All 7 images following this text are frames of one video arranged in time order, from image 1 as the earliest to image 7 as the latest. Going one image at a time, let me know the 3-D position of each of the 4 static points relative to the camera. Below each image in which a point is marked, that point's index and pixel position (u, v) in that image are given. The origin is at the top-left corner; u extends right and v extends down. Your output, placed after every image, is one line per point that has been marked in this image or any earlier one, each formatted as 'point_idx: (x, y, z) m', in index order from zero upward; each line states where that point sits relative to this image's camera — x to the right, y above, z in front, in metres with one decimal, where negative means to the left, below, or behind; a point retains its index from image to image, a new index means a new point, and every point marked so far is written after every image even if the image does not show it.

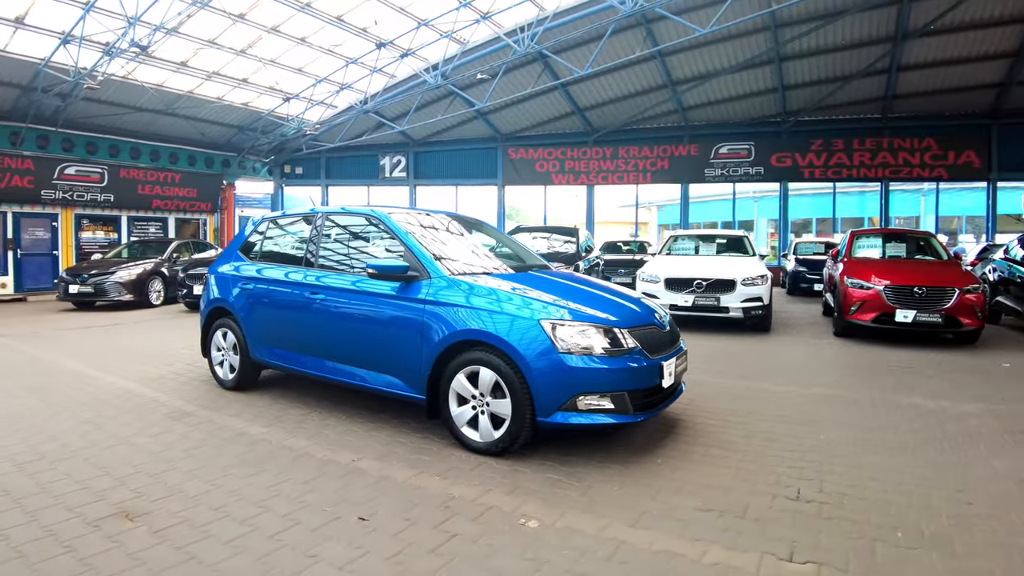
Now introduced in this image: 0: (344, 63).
0: (-3.8, +5.1, +14.5) m
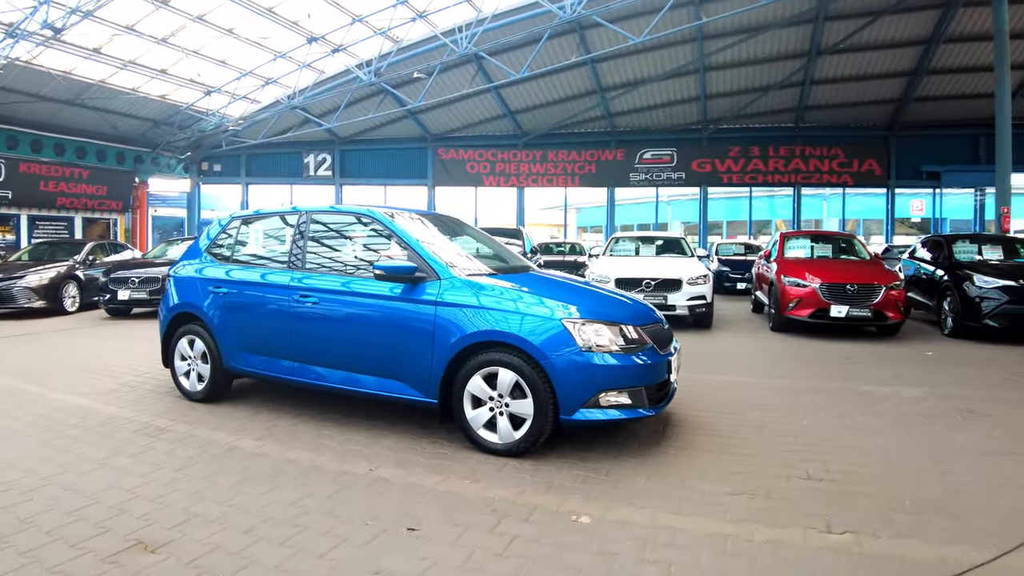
0: (-5.2, +5.0, +13.9) m
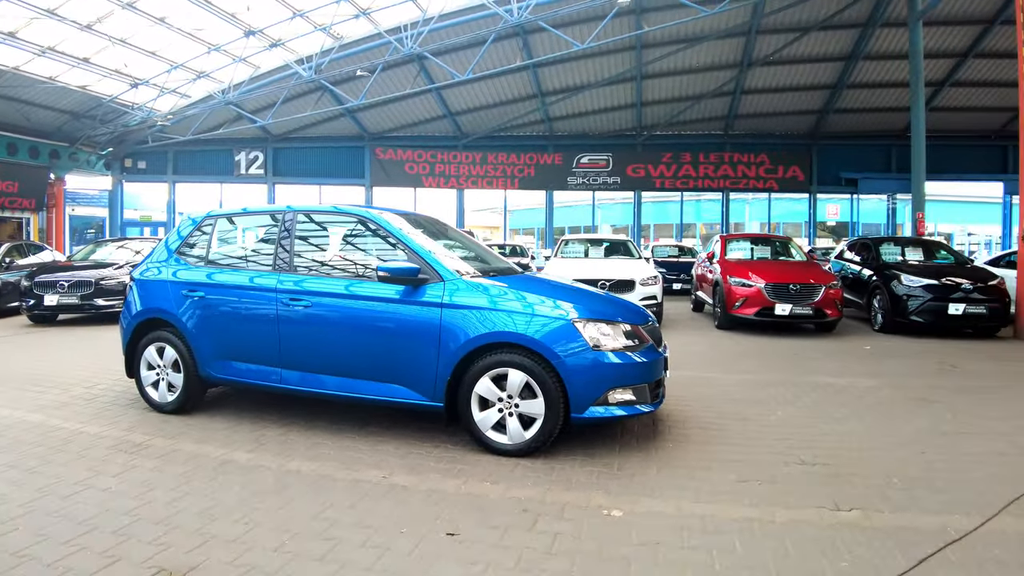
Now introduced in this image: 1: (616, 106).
0: (-6.3, +4.9, +13.2) m
1: (+2.9, +5.1, +18.1) m
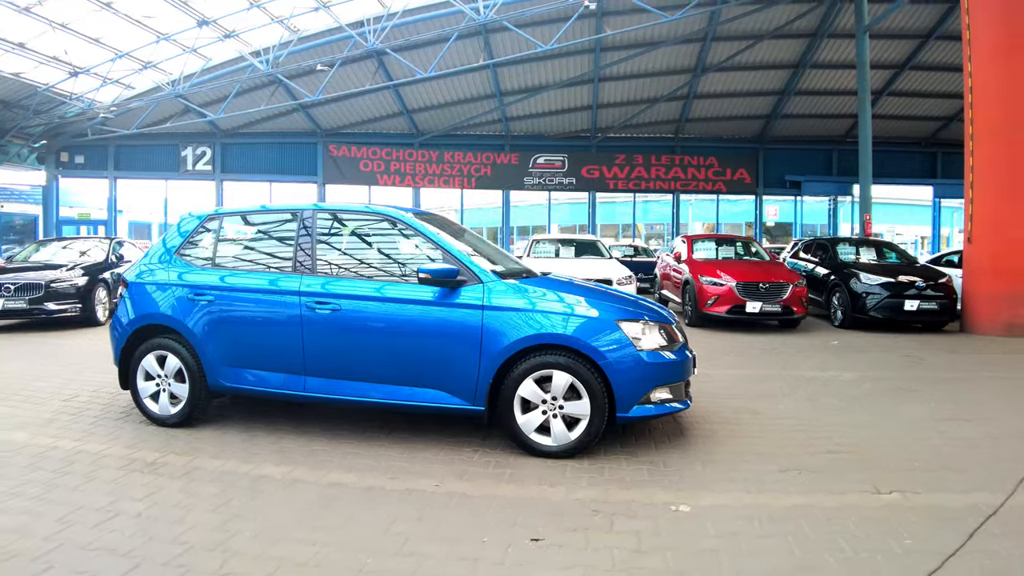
0: (-7.0, +4.9, +12.5) m
1: (+1.7, +5.2, +18.3) m
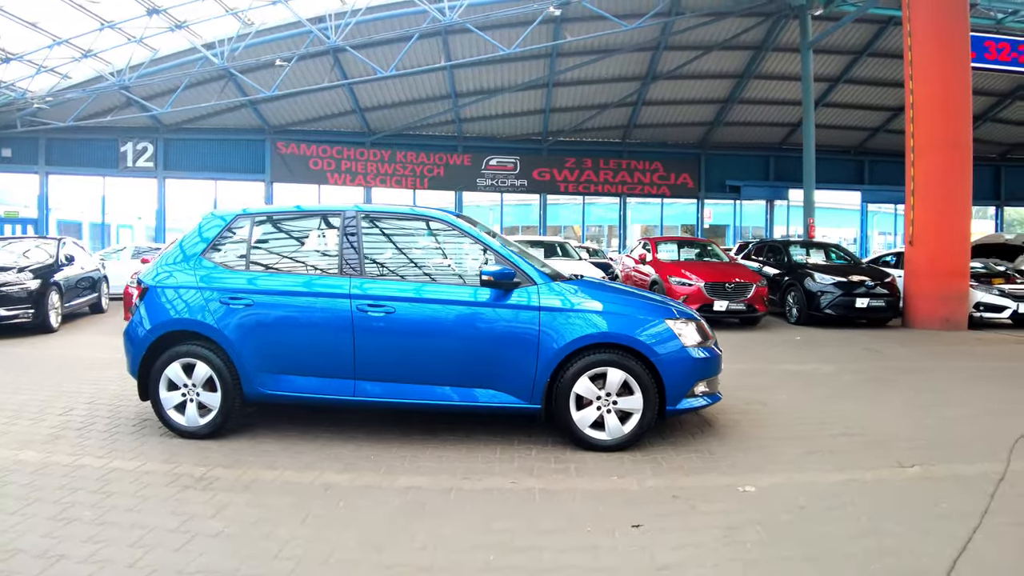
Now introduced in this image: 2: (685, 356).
0: (-7.6, +4.8, +11.8) m
1: (+0.4, +5.1, +18.5) m
2: (+1.2, -0.5, +4.3) m
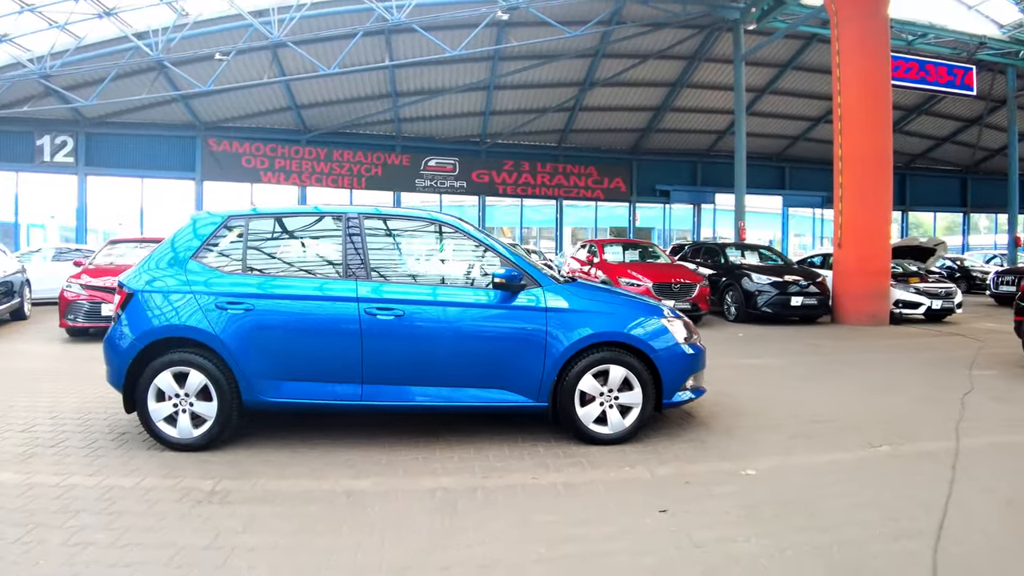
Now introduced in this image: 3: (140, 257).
0: (-8.5, +4.7, +10.9) m
1: (-1.3, +5.1, +18.5) m
2: (+1.2, -0.5, +4.5) m
3: (-6.0, +0.5, +10.3) m
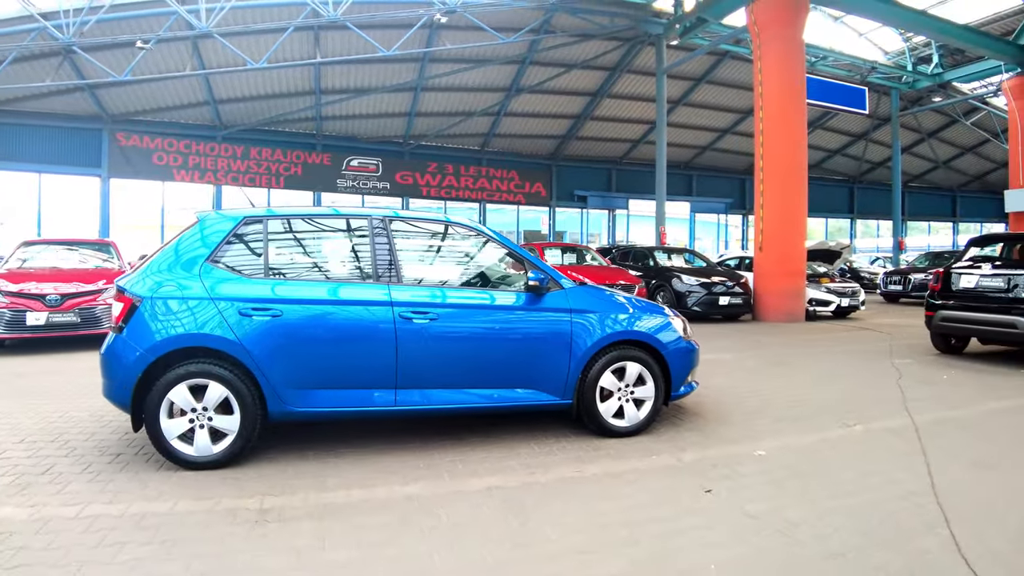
0: (-9.2, +4.6, +9.6) m
1: (-3.4, +5.0, +18.3) m
2: (+1.3, -0.5, +4.8) m
3: (-6.7, +0.4, +9.4) m
